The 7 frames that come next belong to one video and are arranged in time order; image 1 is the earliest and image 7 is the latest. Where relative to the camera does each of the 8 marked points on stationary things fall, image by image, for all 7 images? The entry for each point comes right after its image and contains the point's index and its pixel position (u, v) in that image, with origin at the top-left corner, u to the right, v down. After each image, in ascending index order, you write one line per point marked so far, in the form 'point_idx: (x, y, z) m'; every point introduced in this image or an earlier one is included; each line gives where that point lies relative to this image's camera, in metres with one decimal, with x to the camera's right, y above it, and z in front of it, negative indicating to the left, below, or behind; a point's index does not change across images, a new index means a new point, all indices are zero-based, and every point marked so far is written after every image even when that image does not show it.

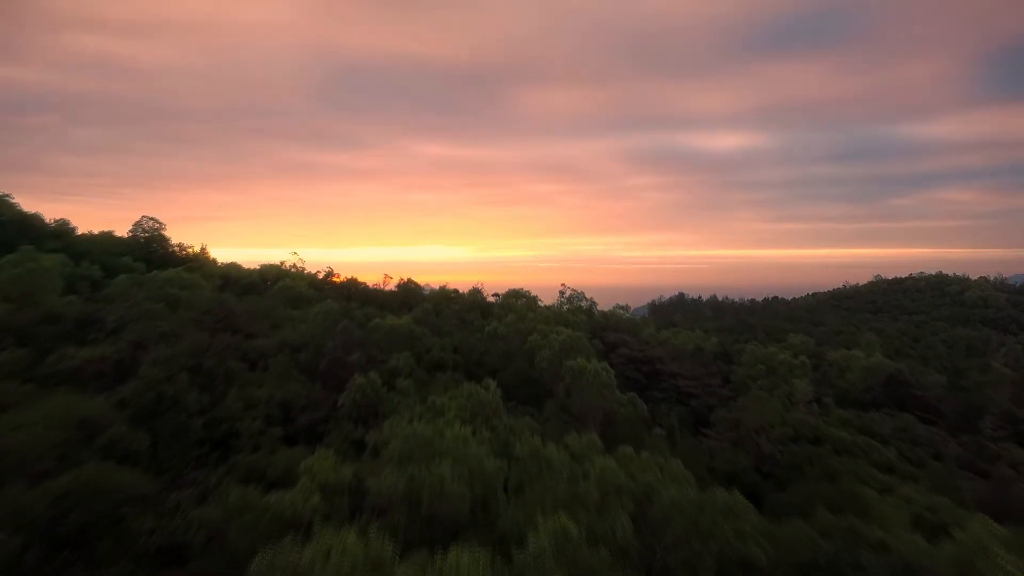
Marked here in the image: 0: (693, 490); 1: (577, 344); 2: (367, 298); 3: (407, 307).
0: (+1.0, -1.1, +4.6) m
1: (+0.7, -0.6, +9.5) m
2: (-2.1, -0.2, +12.5) m
3: (-1.4, -0.2, +11.6) m
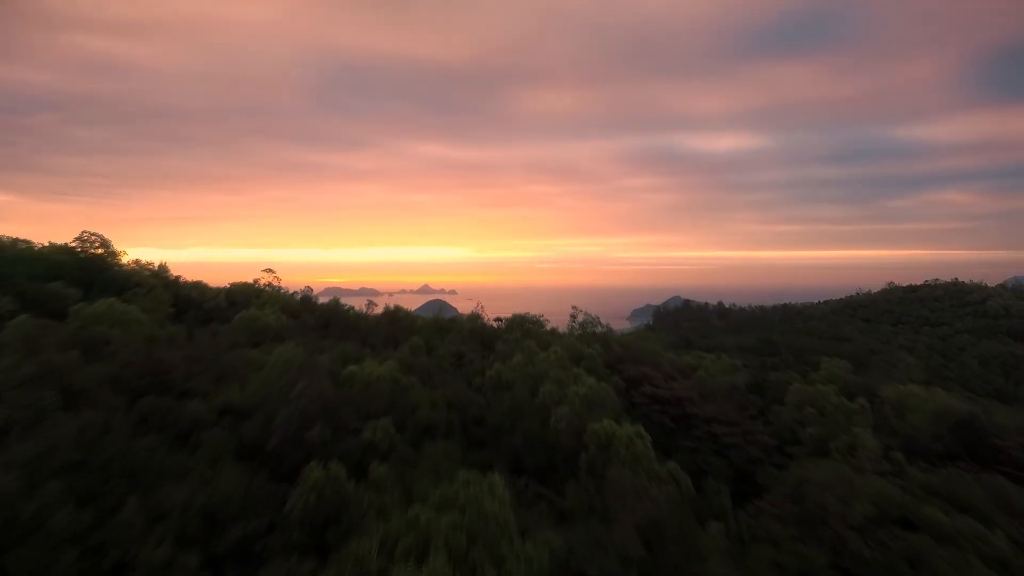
0: (+1.1, -1.4, +2.8) m
1: (+0.8, -1.0, +7.7) m
2: (-2.0, -0.5, +10.7) m
3: (-1.3, -0.6, +9.7) m
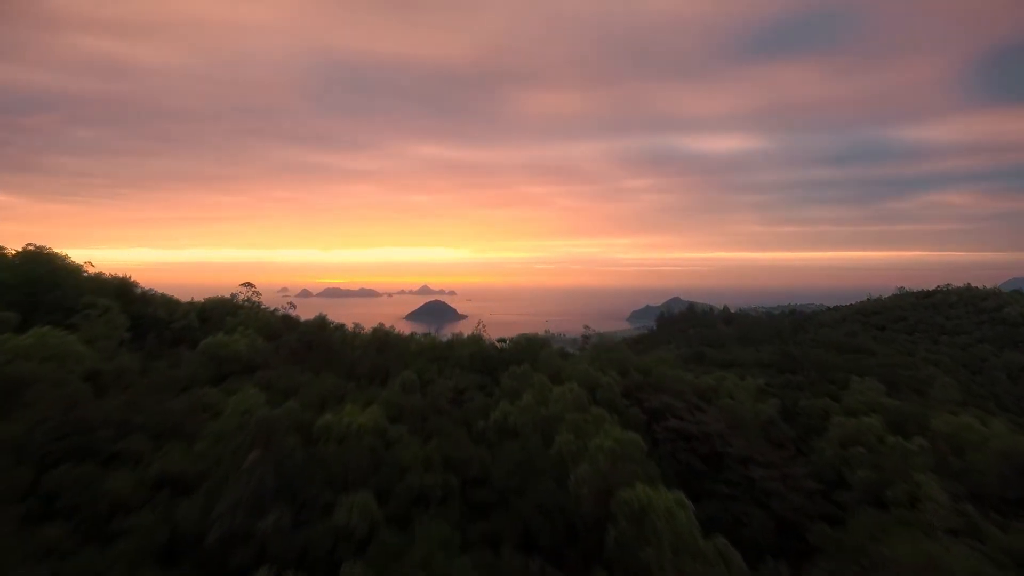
0: (+1.1, -1.7, +1.5) m
1: (+0.9, -1.2, +6.4) m
2: (-2.0, -0.7, +9.4) m
3: (-1.3, -0.8, +8.4) m
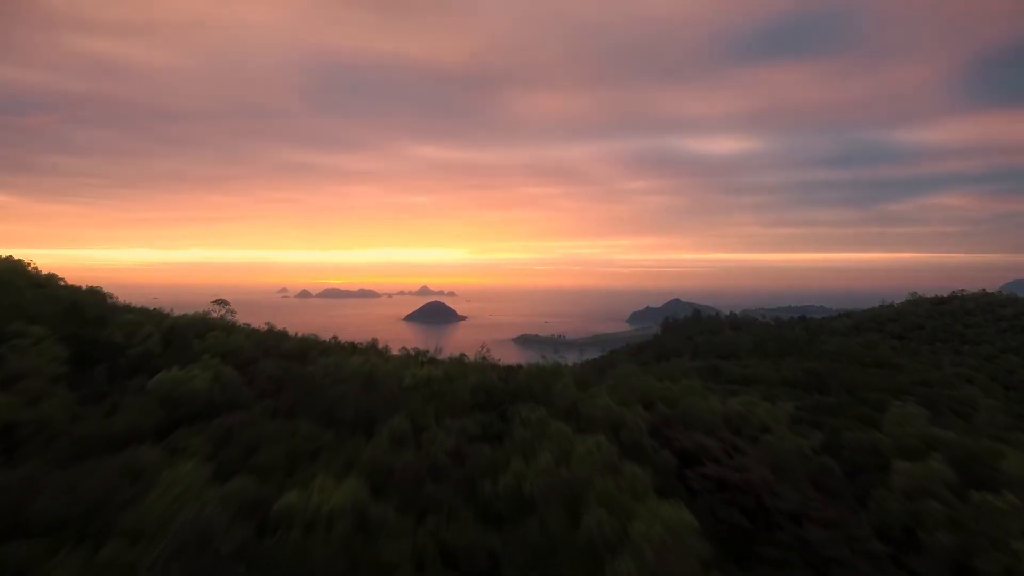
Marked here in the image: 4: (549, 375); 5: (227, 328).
0: (+1.2, -1.9, +0.1) m
1: (+1.0, -1.4, +5.0) m
2: (-1.9, -0.9, +8.0) m
3: (-1.2, -1.0, +7.0) m
4: (+0.4, -1.0, +9.7) m
5: (-3.7, -0.5, +11.1) m
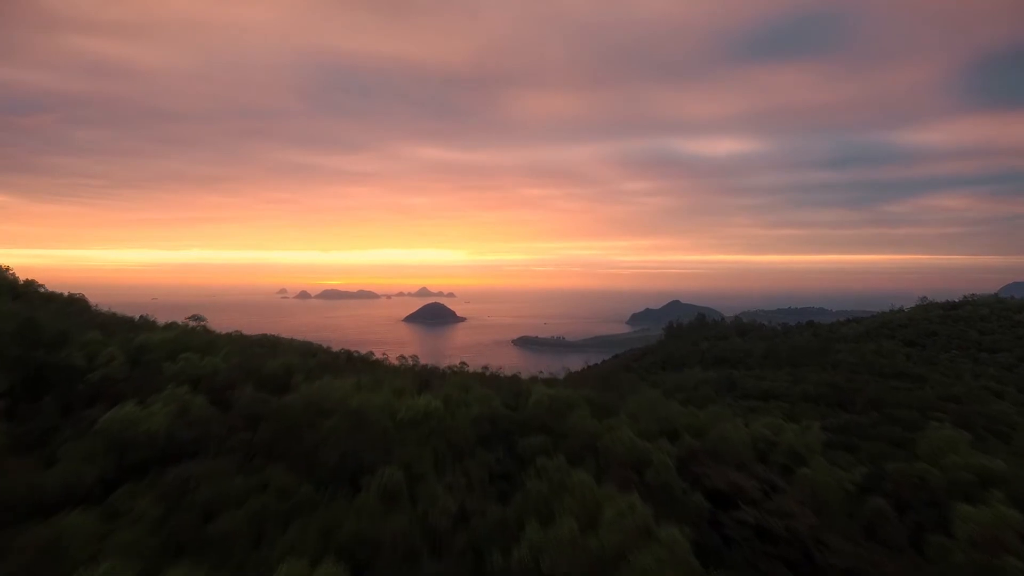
0: (+1.3, -2.0, -0.9) m
1: (+1.1, -1.6, +3.9) m
2: (-1.8, -1.1, +6.9) m
3: (-1.1, -1.2, +6.0) m
4: (+0.5, -1.2, +8.7) m
5: (-3.6, -0.7, +10.1) m
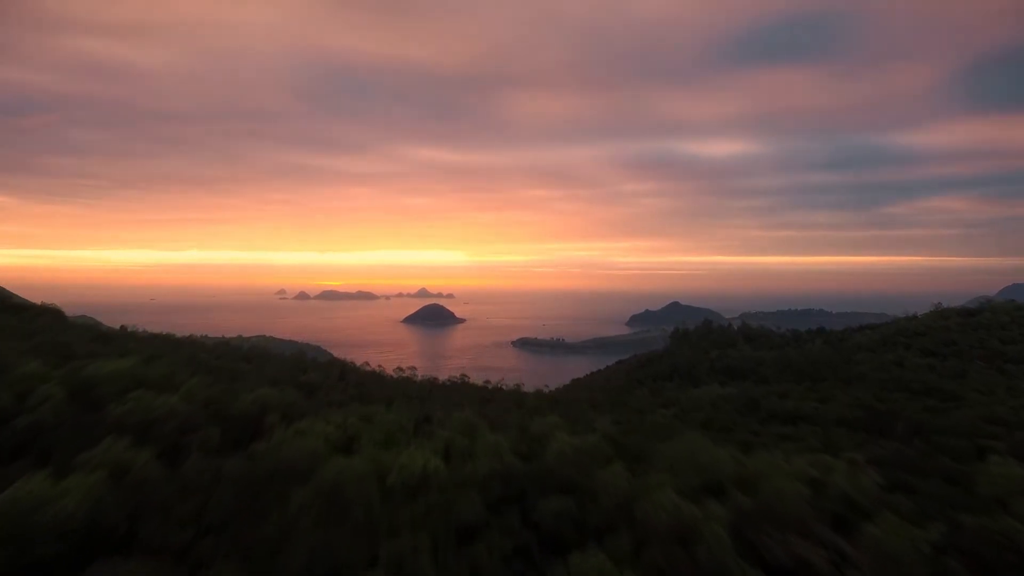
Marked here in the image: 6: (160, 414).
0: (+1.5, -2.3, -2.3) m
1: (+1.2, -1.8, +2.5) m
2: (-1.7, -1.3, +5.5) m
3: (-1.0, -1.4, +4.6) m
4: (+0.6, -1.4, +7.3) m
5: (-3.5, -0.9, +8.7) m
6: (-2.9, -1.0, +7.0) m
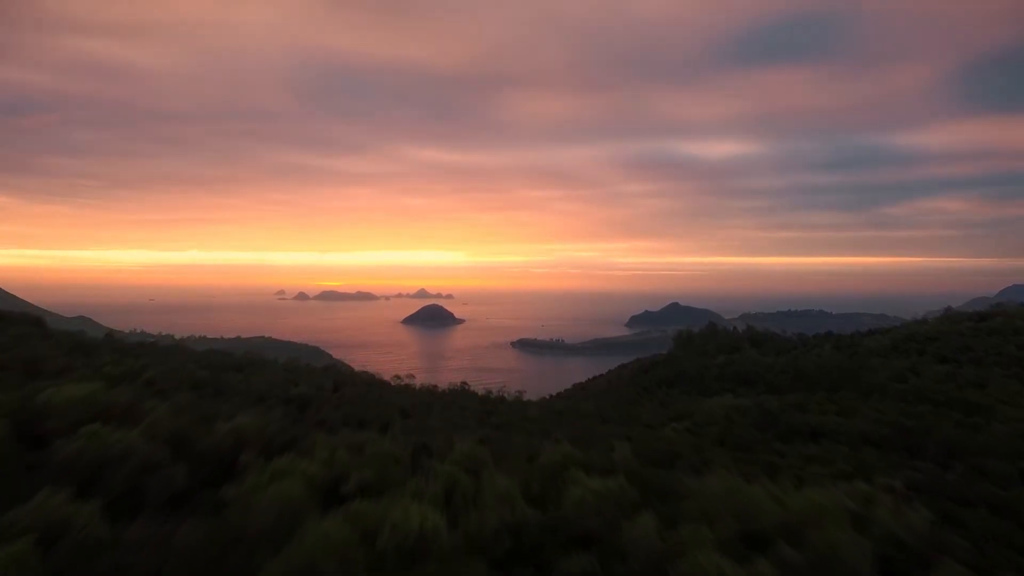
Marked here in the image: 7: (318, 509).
0: (+1.6, -2.4, -3.3) m
1: (+1.3, -1.9, +1.5) m
2: (-1.6, -1.5, +4.5) m
3: (-0.9, -1.5, +3.6) m
4: (+0.7, -1.5, +6.3) m
5: (-3.4, -1.0, +7.7) m
6: (-2.8, -1.2, +6.0) m
7: (-1.2, -1.3, +5.5) m
